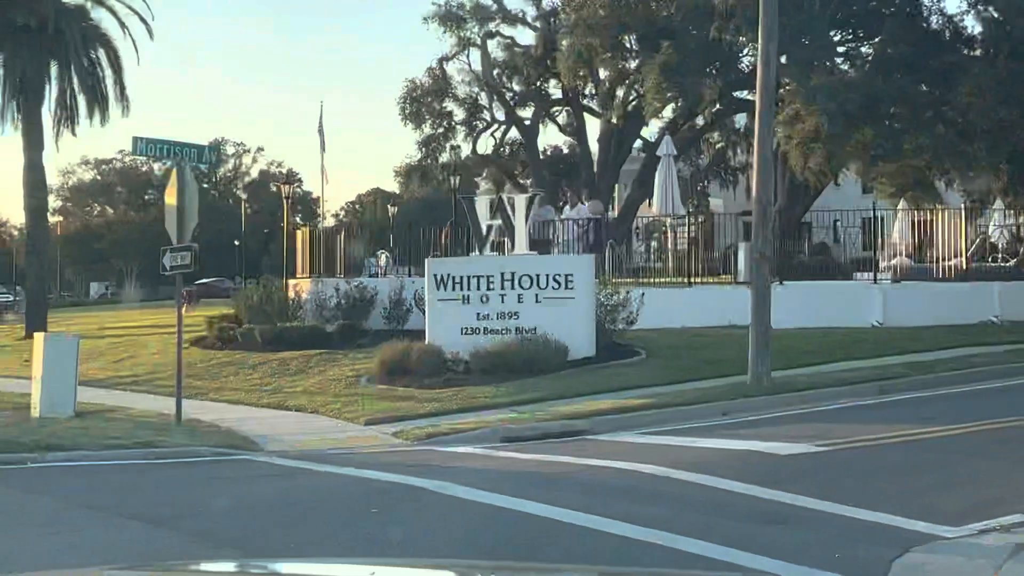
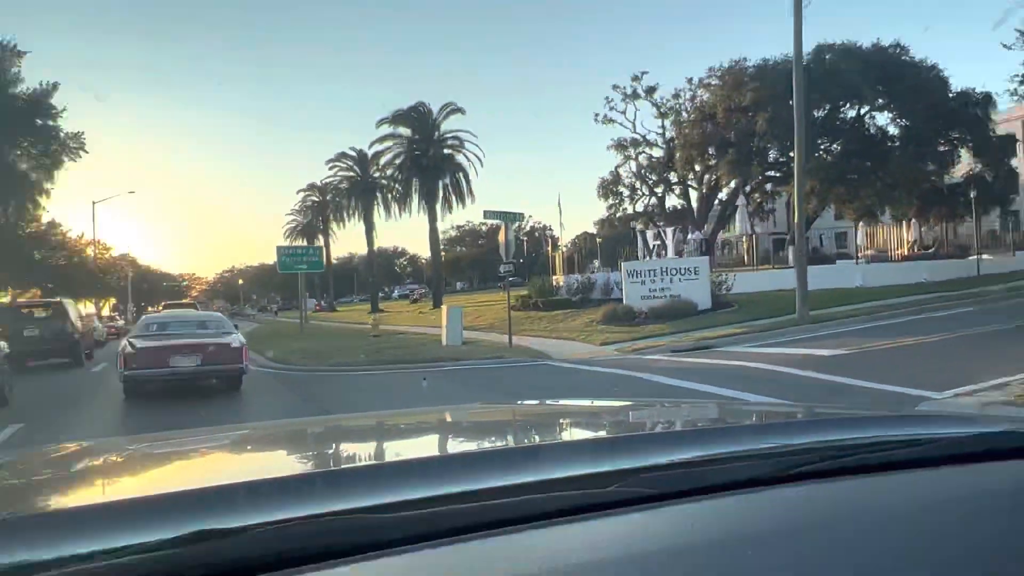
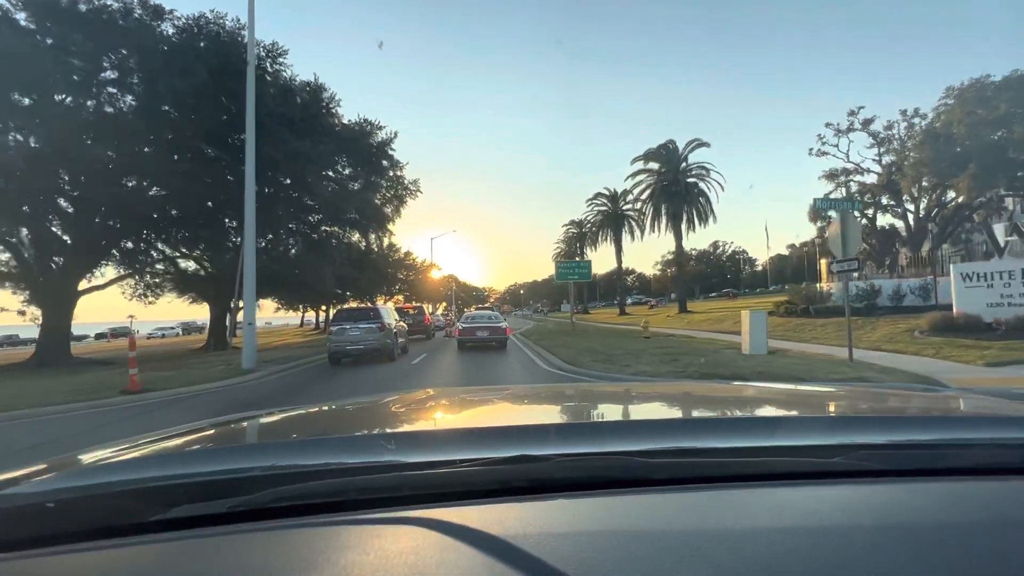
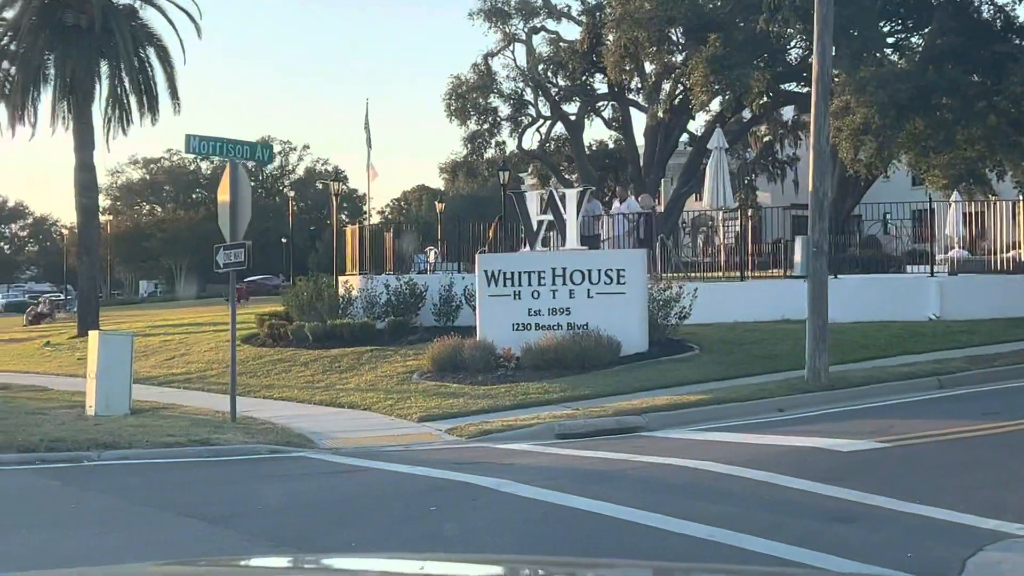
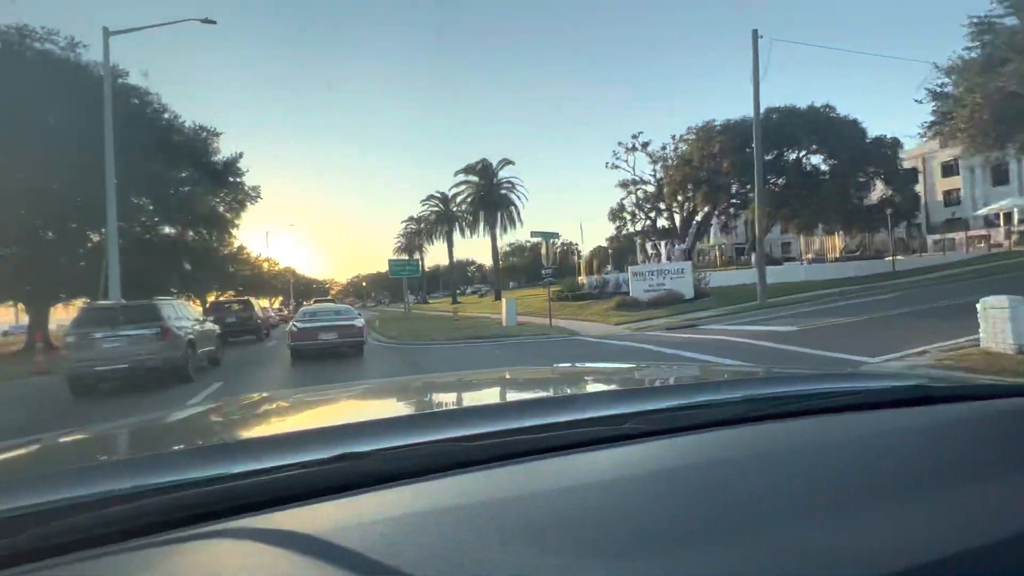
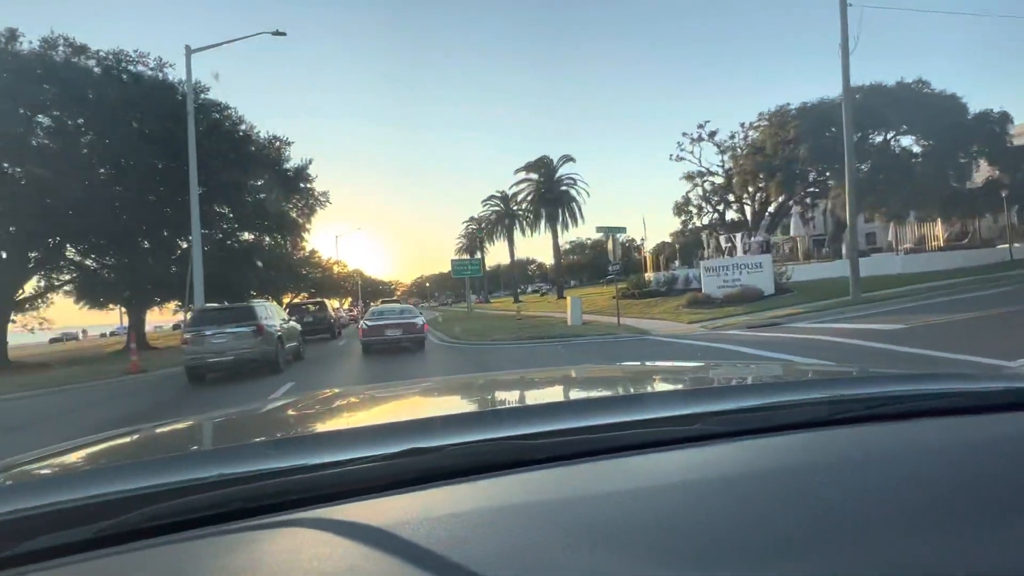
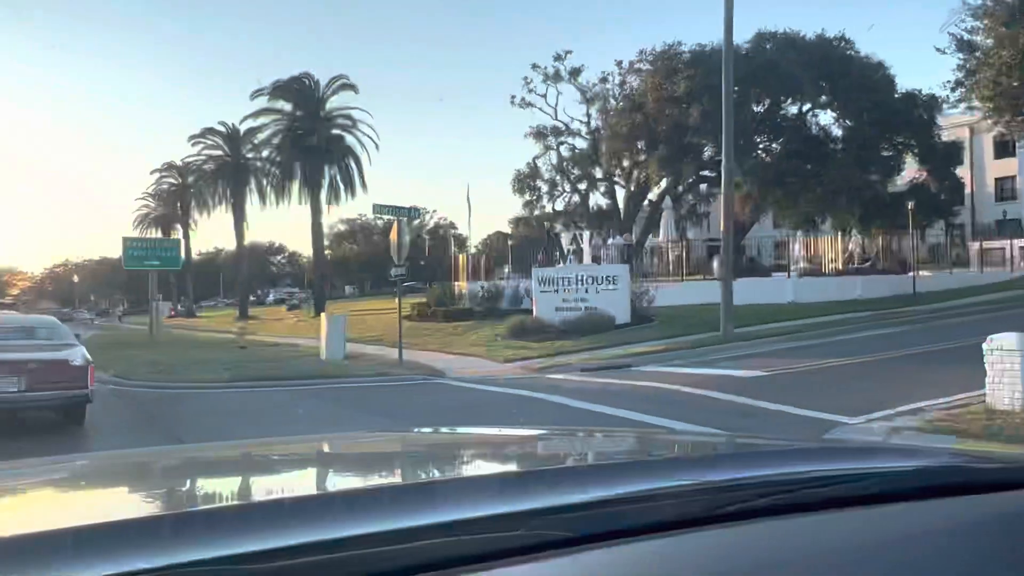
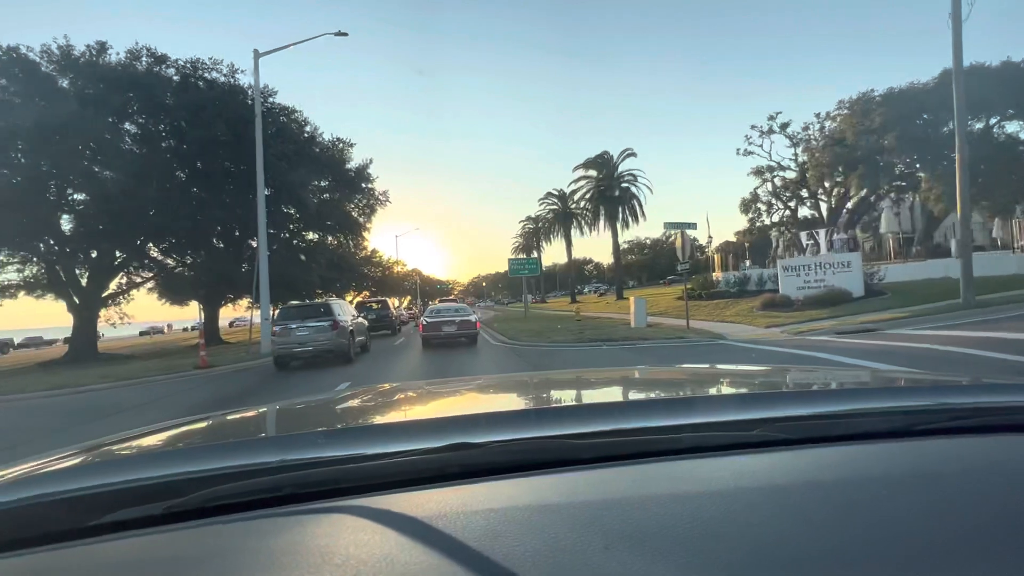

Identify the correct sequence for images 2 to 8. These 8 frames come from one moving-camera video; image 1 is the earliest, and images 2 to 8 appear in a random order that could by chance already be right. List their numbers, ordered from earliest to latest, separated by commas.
4, 7, 2, 5, 6, 8, 3
